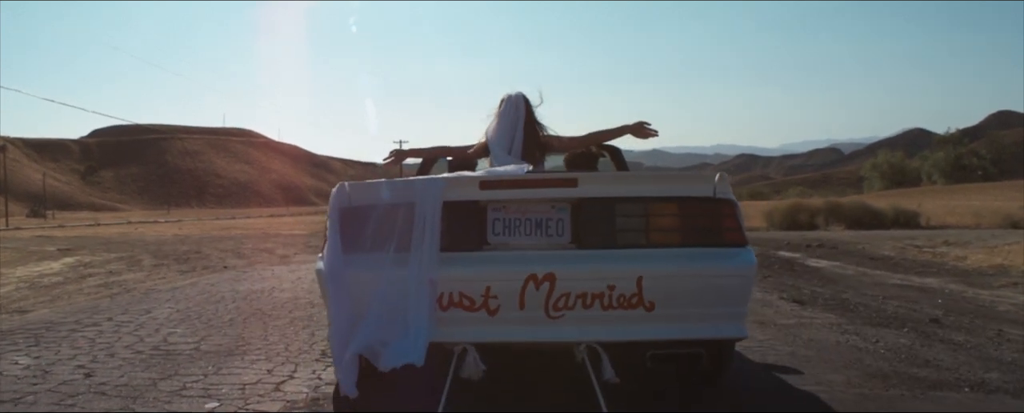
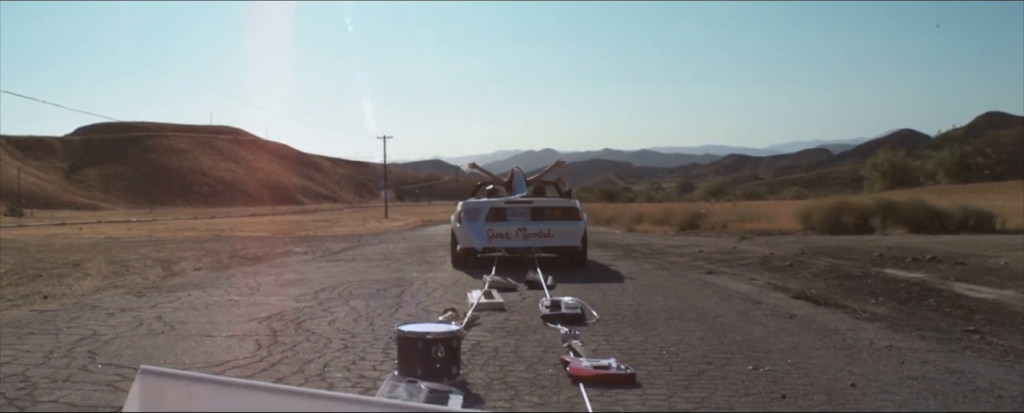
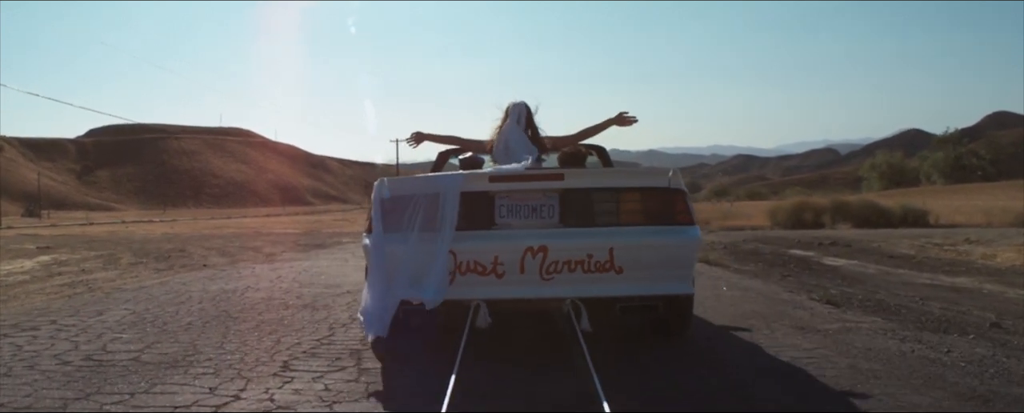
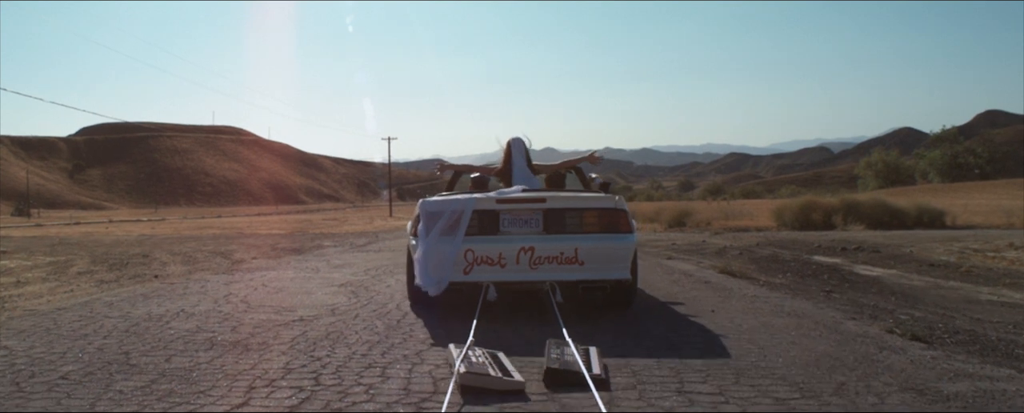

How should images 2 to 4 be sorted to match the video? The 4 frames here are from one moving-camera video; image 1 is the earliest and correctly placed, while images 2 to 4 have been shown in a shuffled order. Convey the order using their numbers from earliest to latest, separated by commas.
3, 4, 2
